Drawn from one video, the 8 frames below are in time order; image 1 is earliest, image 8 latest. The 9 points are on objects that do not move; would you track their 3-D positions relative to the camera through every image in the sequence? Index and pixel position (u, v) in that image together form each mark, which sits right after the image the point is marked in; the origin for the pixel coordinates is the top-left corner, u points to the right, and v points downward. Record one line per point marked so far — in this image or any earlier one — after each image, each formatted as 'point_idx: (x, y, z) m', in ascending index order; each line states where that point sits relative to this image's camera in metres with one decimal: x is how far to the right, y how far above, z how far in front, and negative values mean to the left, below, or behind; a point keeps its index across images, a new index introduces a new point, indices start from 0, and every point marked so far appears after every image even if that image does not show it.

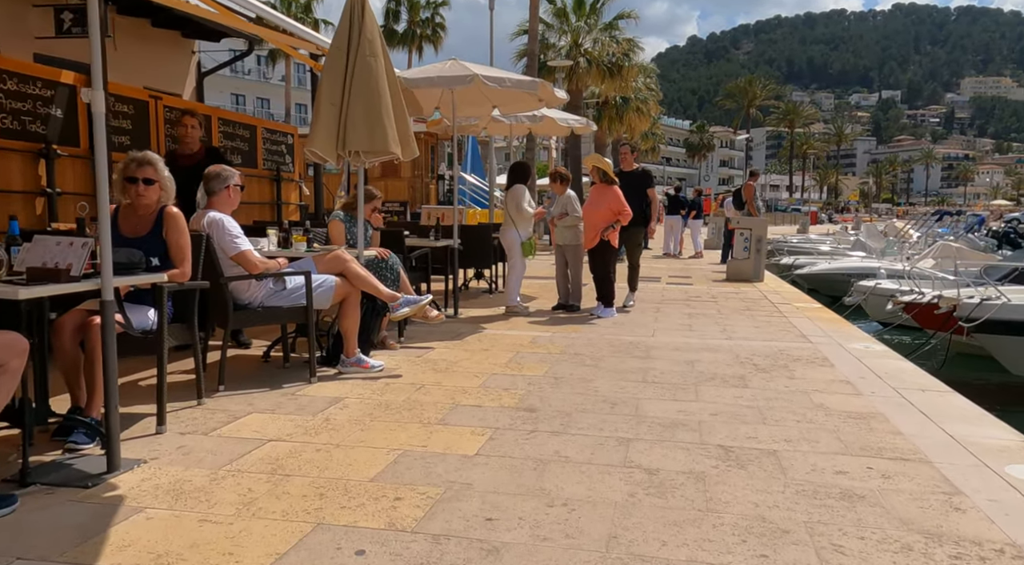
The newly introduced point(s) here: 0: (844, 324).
0: (+3.7, -0.5, +8.7) m
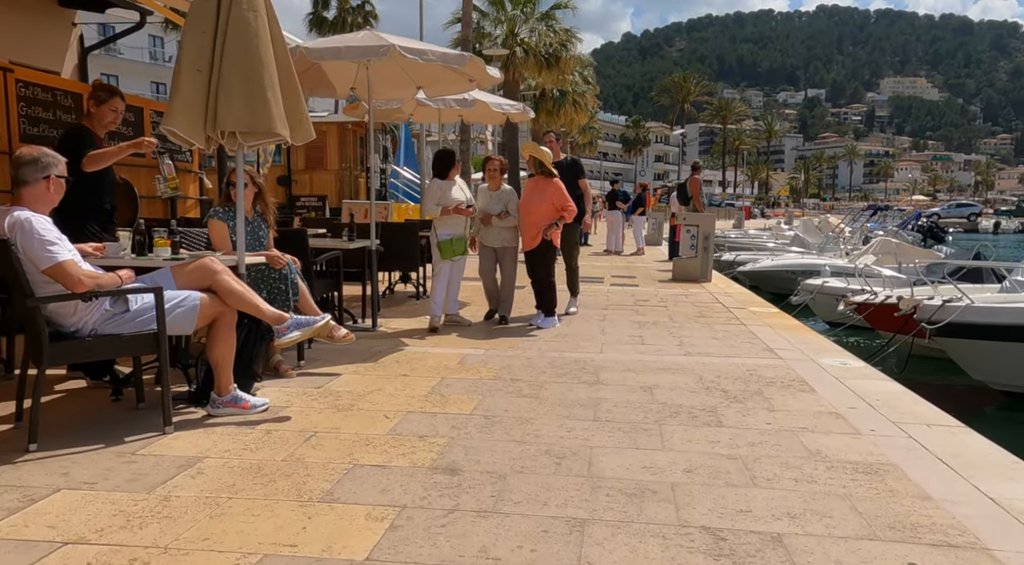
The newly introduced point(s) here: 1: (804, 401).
0: (+3.0, -0.5, +7.8) m
1: (+1.9, -0.8, +5.0) m
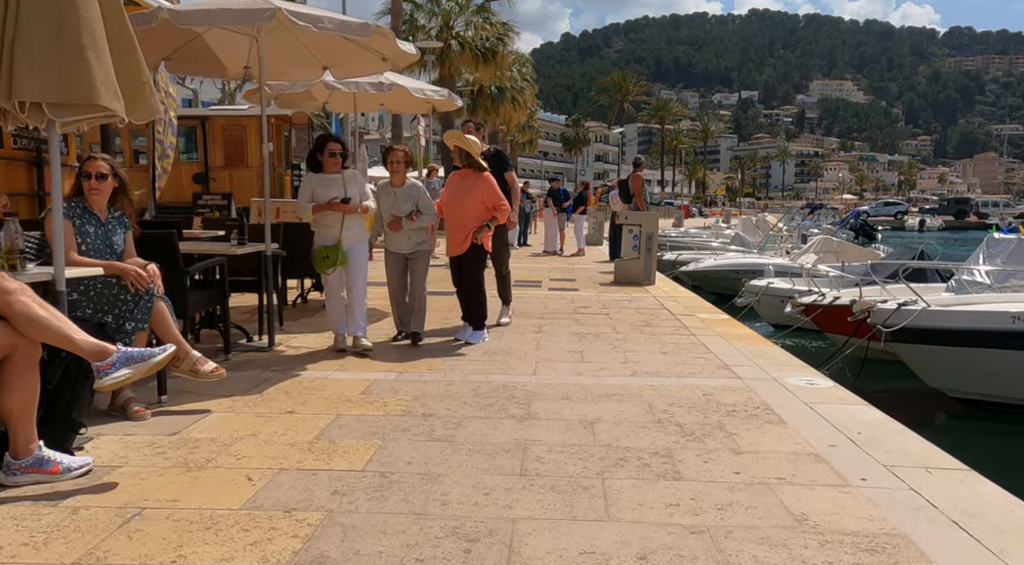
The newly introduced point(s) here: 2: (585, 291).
0: (+2.3, -0.6, +7.1) m
1: (+1.4, -0.8, +4.1) m
2: (+1.1, -0.1, +11.4) m
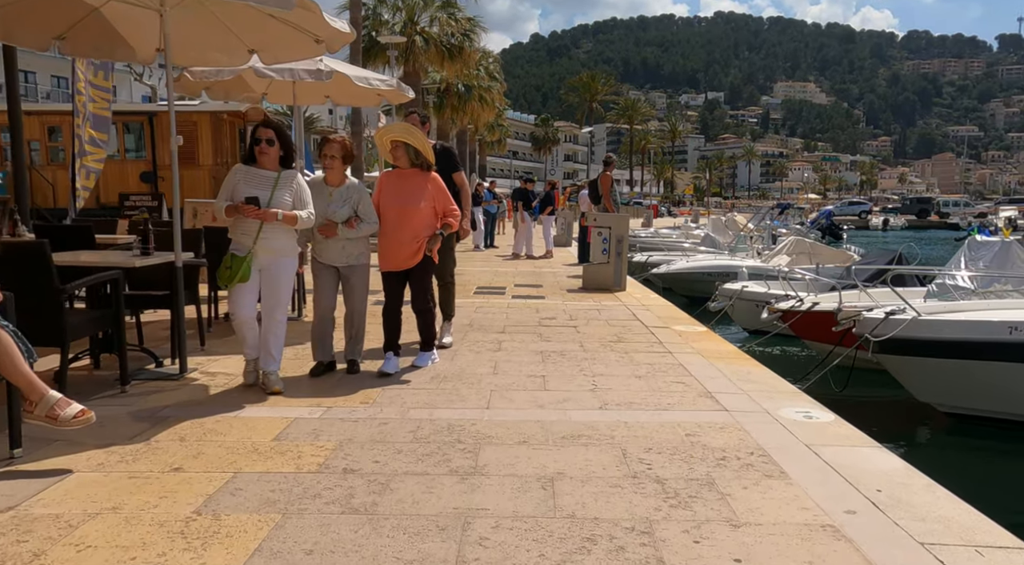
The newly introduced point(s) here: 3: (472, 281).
0: (+1.9, -0.7, +6.3) m
1: (+1.1, -0.9, +3.3) m
2: (+0.5, -0.2, +10.5) m
3: (-0.6, 0.0, +12.4) m
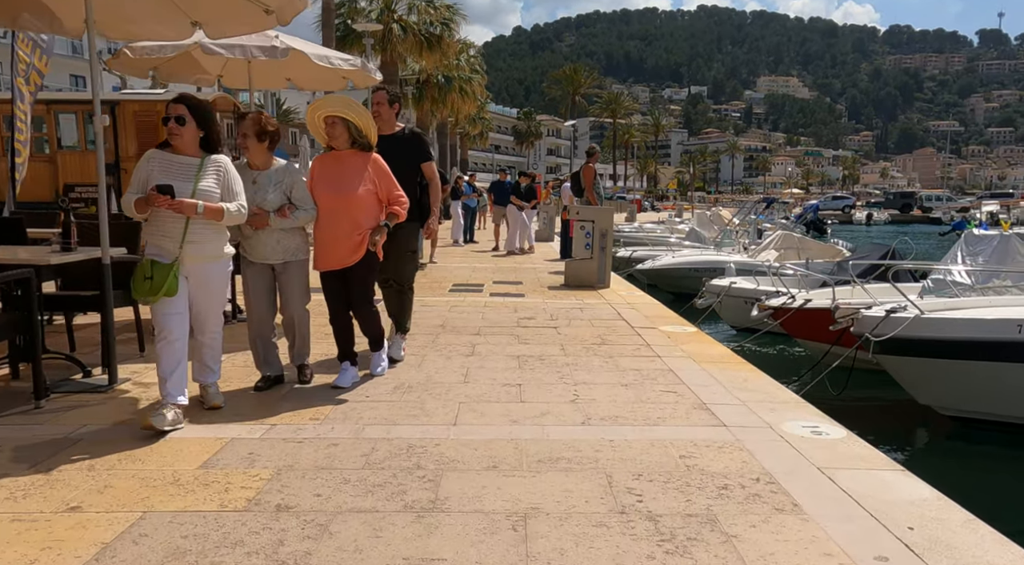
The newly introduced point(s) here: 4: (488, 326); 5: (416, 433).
0: (+1.8, -0.6, +5.8) m
1: (+1.0, -0.9, +2.8) m
2: (+0.2, -0.2, +10.0) m
3: (-1.0, +0.1, +11.8) m
4: (-0.2, -0.4, +7.7) m
5: (-0.5, -0.8, +4.1) m
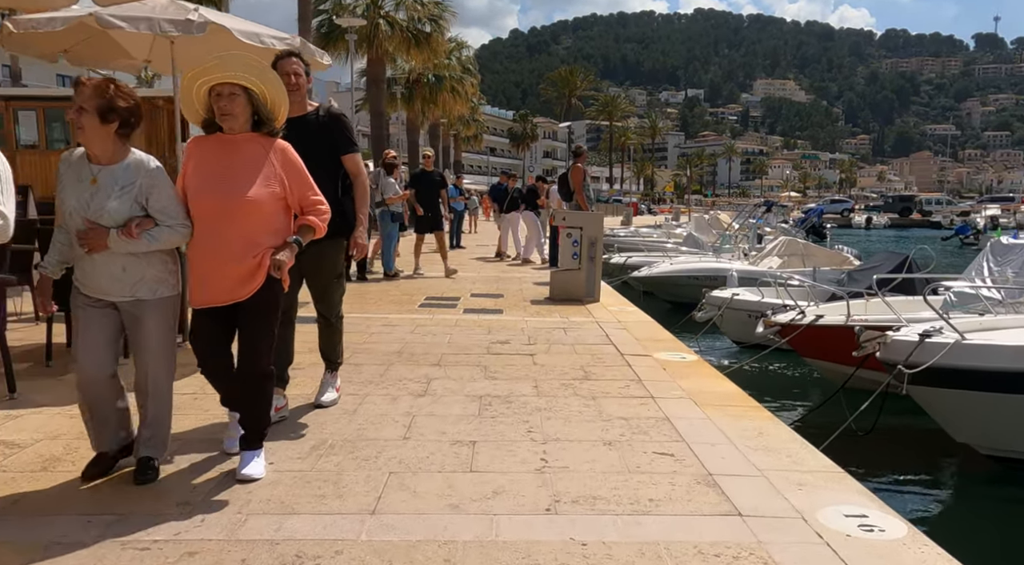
0: (+1.5, -0.8, +4.6) m
1: (+0.8, -1.1, +1.6) m
2: (0.0, -0.4, +8.9) m
3: (-1.2, -0.1, +10.7) m
4: (-0.5, -0.6, +6.5) m
5: (-0.8, -0.9, +3.0) m
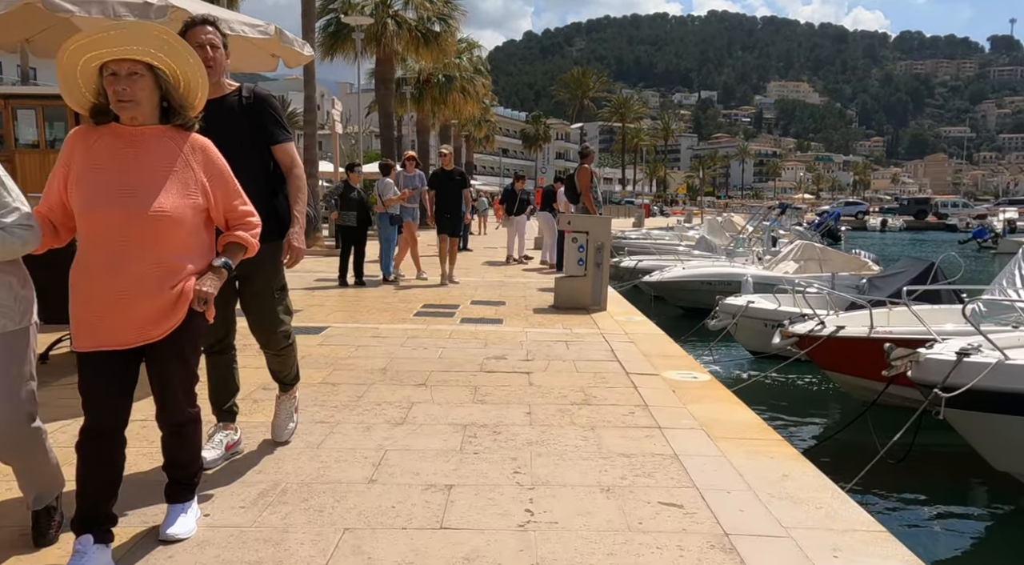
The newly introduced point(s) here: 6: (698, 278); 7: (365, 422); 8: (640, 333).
0: (+1.4, -0.9, +4.1) m
1: (+0.6, -1.2, +1.0) m
2: (0.0, -0.4, +8.3) m
3: (-1.2, -0.2, +10.1) m
4: (-0.5, -0.7, +6.0) m
5: (-0.9, -1.0, +2.4) m
6: (+3.7, +0.1, +15.6) m
7: (-0.9, -0.8, +4.6) m
8: (+1.3, -0.5, +7.9) m
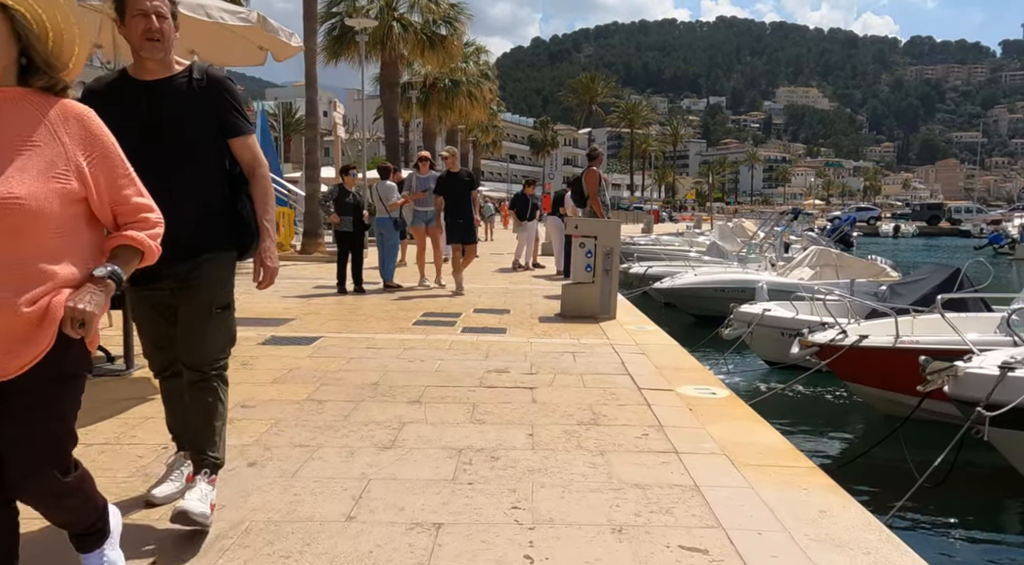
0: (+1.4, -0.9, +3.6) m
1: (+0.6, -1.2, +0.6) m
2: (0.0, -0.5, +7.8) m
3: (-1.2, -0.3, +9.7) m
4: (-0.5, -0.7, +5.5) m
5: (-0.9, -1.0, +1.9) m
6: (+3.9, -0.1, +15.1) m
7: (-0.9, -0.9, +4.1) m
8: (+1.3, -0.6, +7.4) m
